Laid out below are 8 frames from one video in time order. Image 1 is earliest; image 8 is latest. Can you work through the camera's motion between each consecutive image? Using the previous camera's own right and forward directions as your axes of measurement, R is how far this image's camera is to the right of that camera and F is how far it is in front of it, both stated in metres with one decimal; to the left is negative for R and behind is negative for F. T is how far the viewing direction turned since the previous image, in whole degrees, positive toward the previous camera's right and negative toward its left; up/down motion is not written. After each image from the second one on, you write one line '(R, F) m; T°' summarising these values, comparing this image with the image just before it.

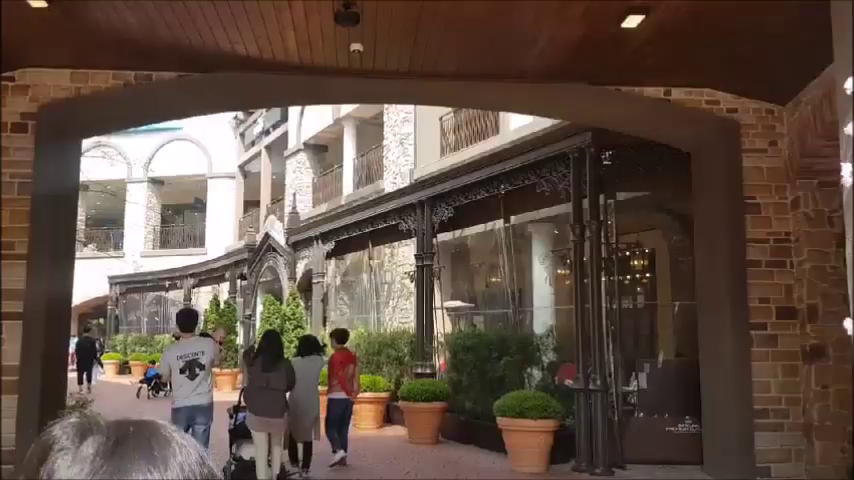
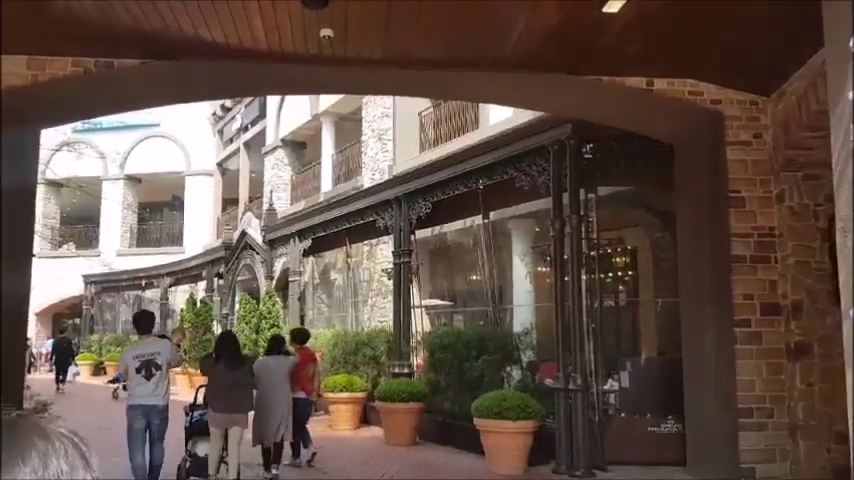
(+0.1, +0.3) m; +1°
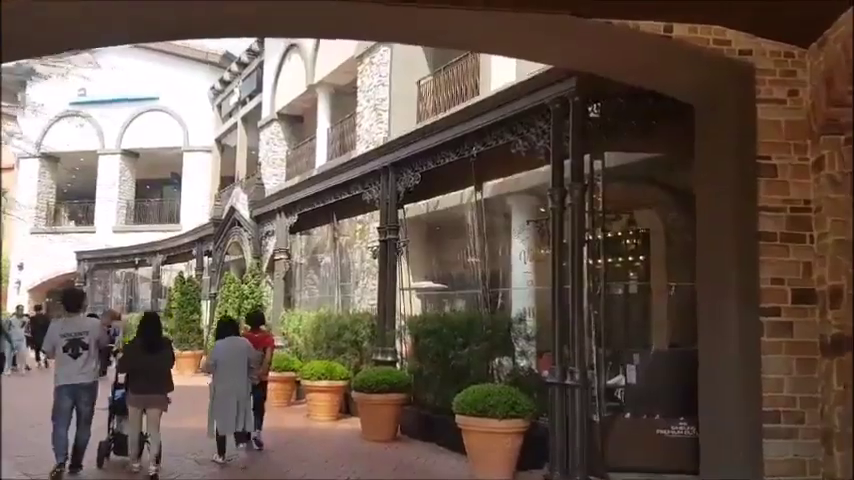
(+0.3, +1.0) m; -1°
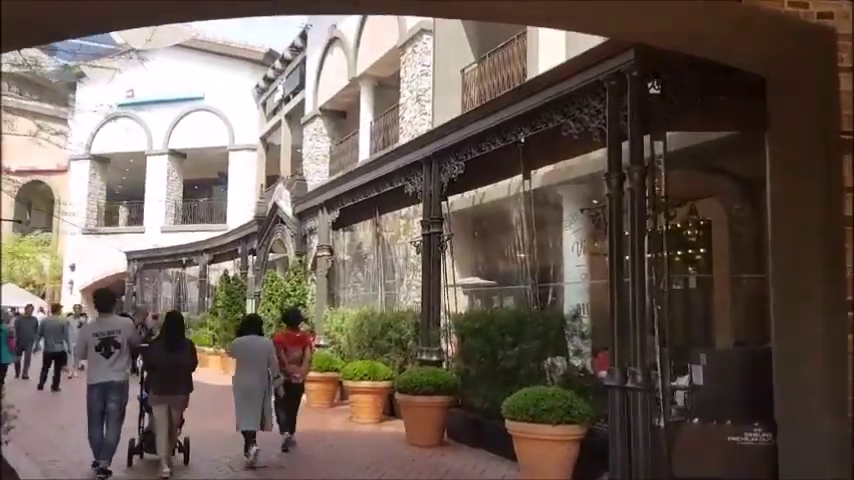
(0.0, +0.5) m; -4°
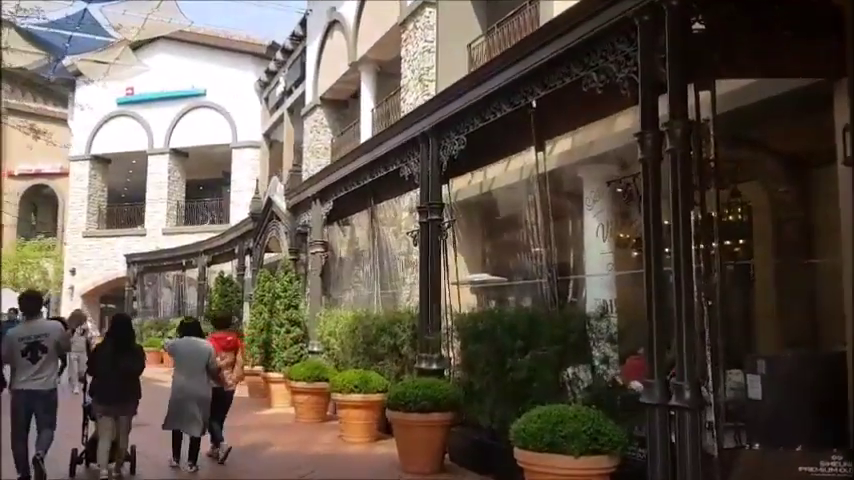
(+0.2, +1.3) m; -1°
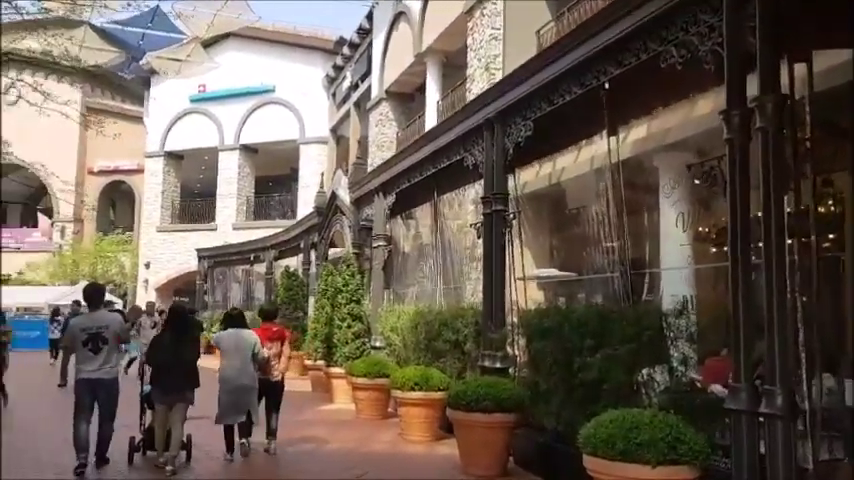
(0.0, +0.3) m; -5°
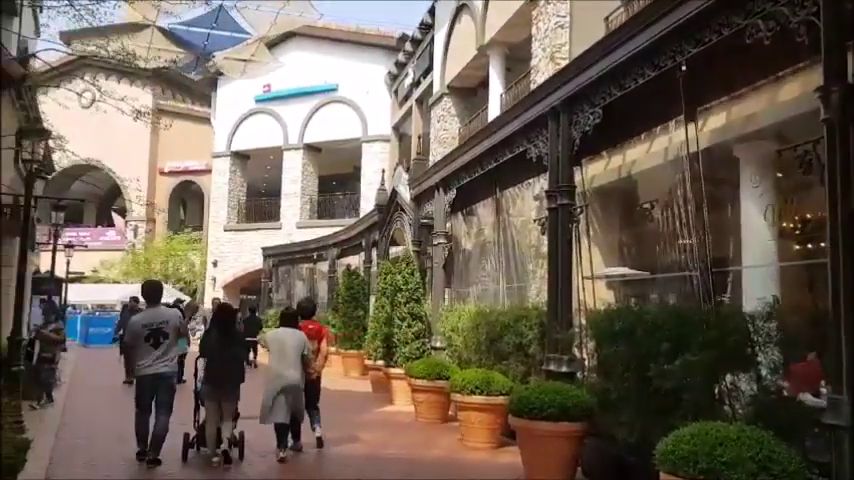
(0.0, +0.4) m; -5°
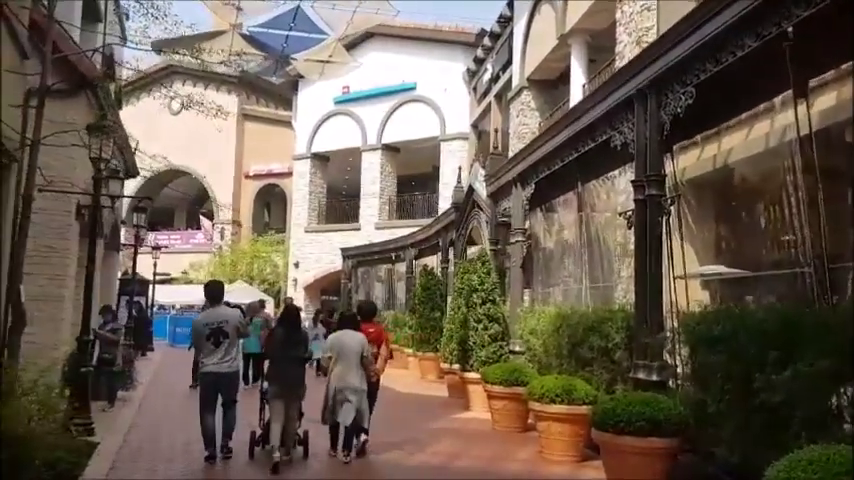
(+0.1, +0.5) m; -6°
